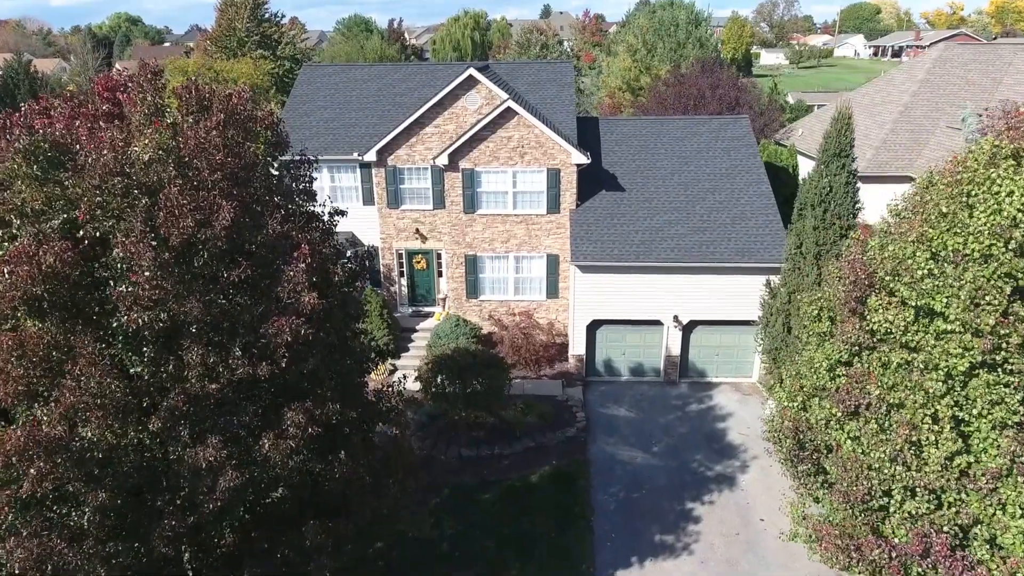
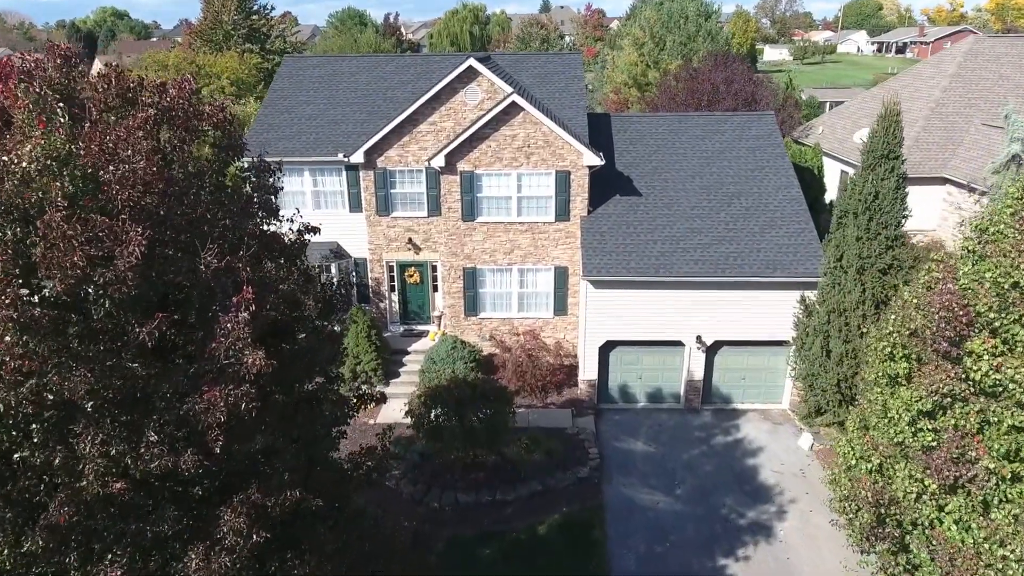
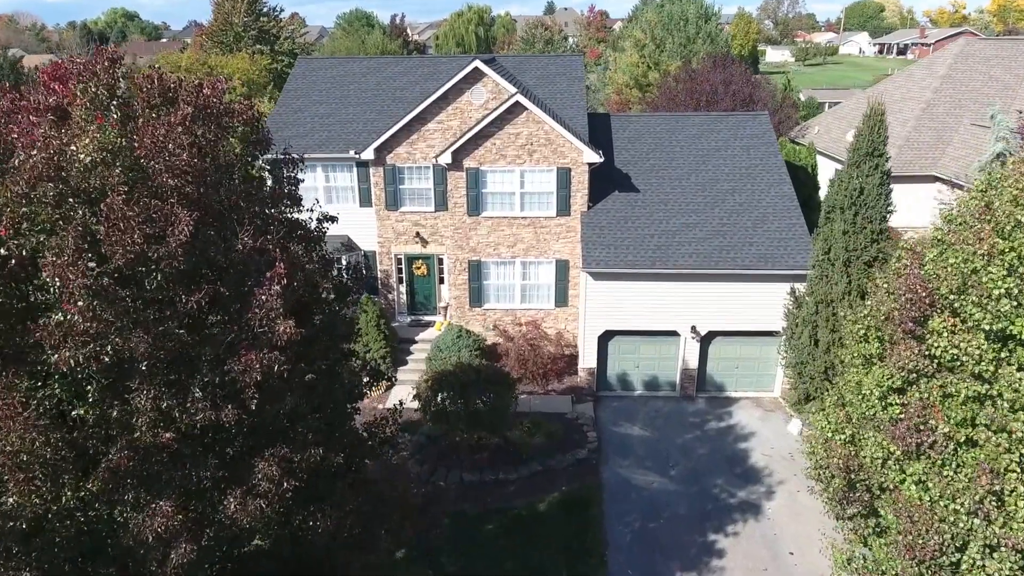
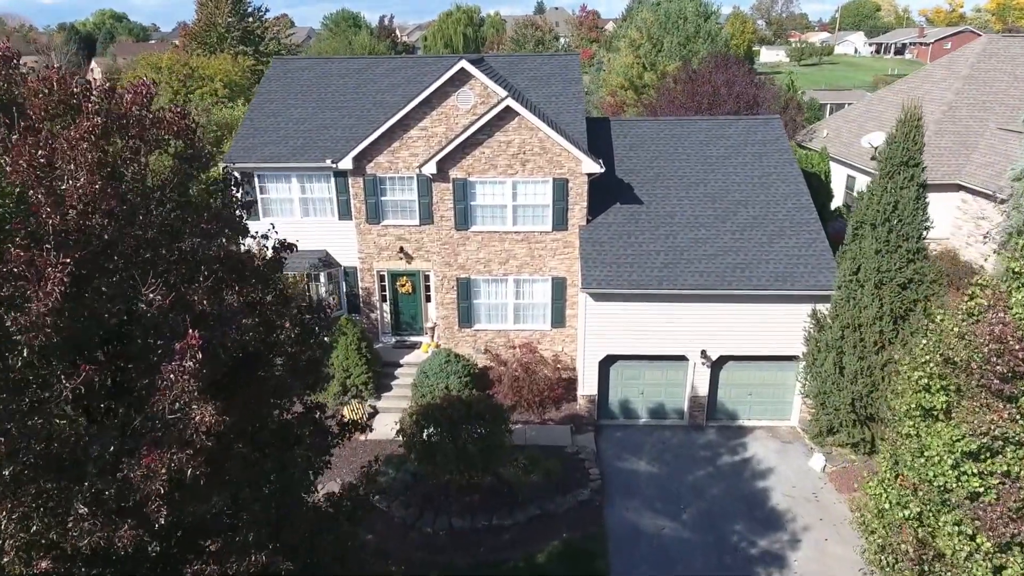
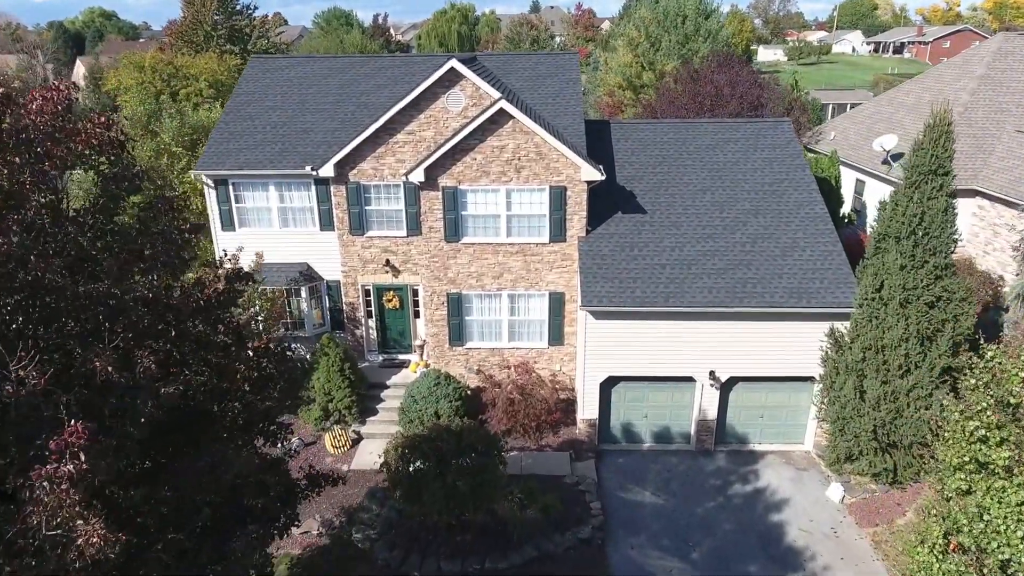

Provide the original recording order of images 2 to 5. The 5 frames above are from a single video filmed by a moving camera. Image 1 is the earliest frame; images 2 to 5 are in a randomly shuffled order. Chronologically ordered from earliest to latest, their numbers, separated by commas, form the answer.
3, 2, 4, 5
